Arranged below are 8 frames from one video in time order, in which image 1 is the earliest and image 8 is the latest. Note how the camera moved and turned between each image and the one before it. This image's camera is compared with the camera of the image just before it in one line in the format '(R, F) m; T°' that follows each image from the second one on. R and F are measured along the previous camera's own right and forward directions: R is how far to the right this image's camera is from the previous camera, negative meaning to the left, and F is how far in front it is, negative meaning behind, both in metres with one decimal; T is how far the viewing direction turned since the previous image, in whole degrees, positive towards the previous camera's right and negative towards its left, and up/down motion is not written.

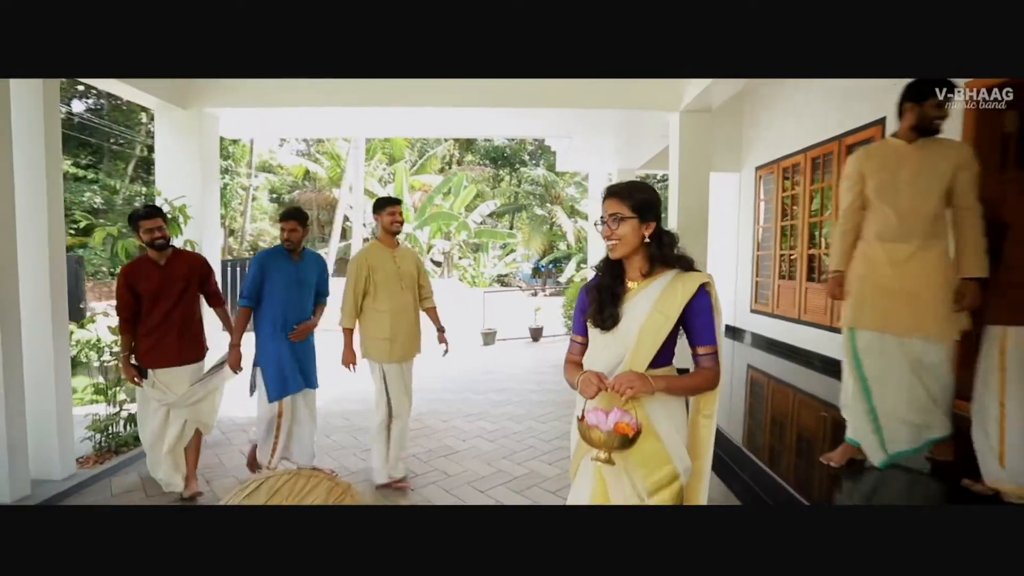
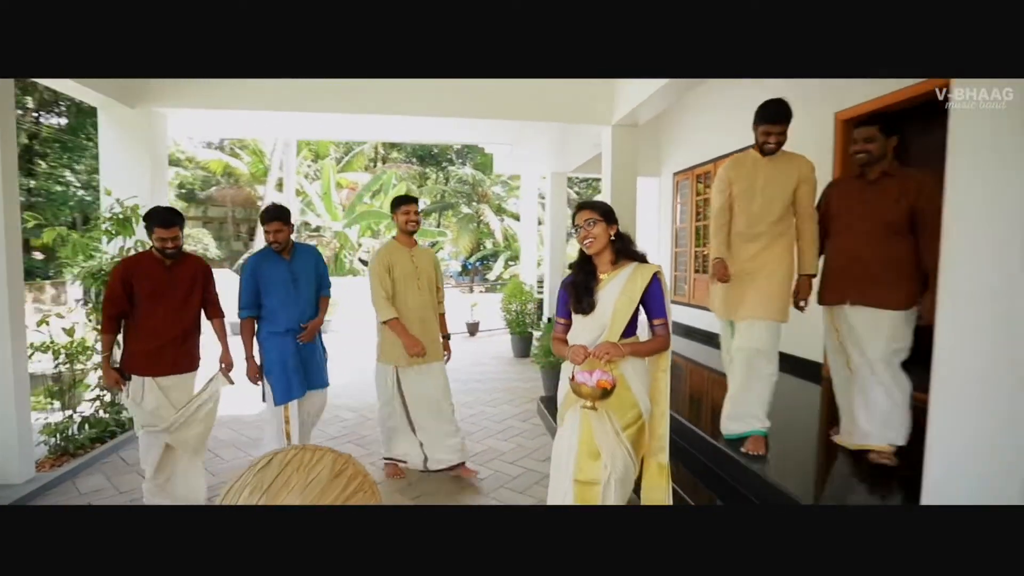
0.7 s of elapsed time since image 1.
(-0.3, -0.4) m; +9°
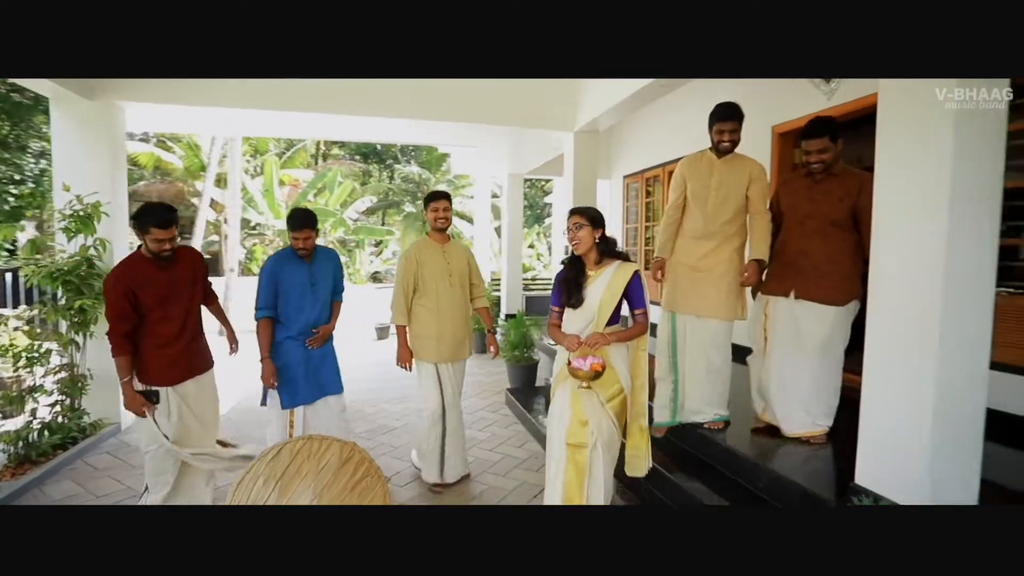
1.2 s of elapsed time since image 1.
(-0.3, -0.2) m; +7°
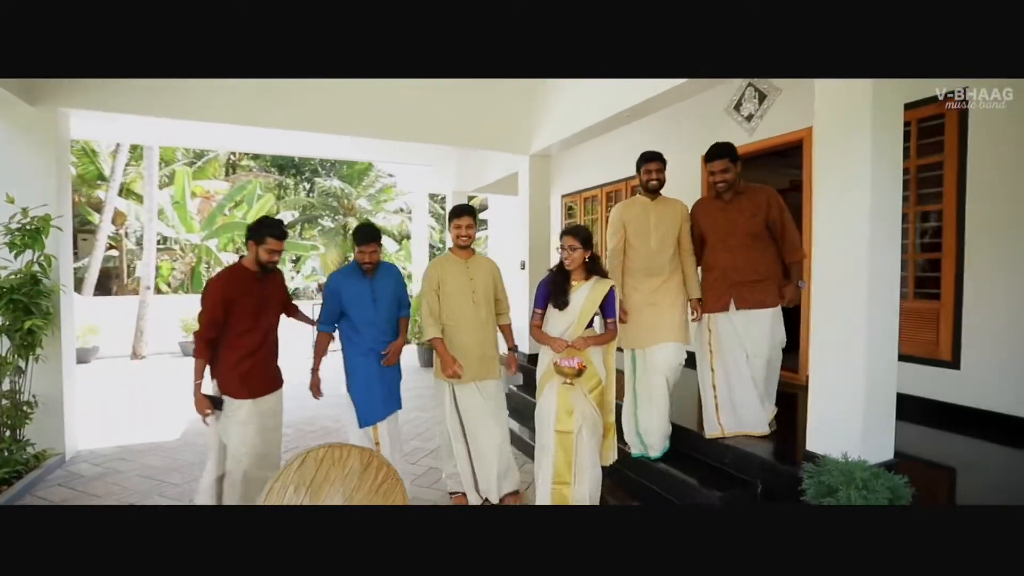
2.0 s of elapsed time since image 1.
(-0.5, -0.2) m; +10°
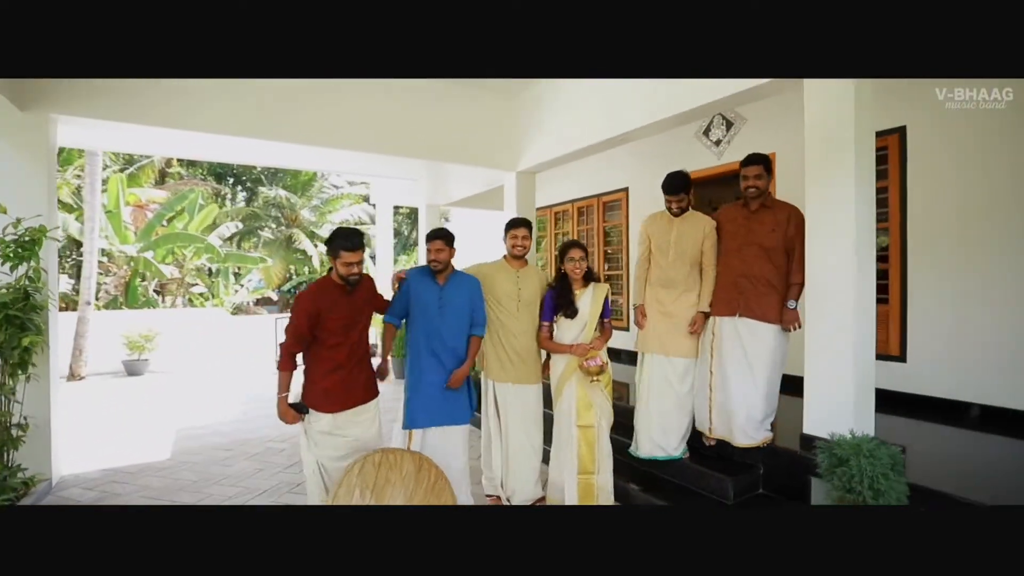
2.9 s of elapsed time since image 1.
(-0.5, -0.2) m; +7°
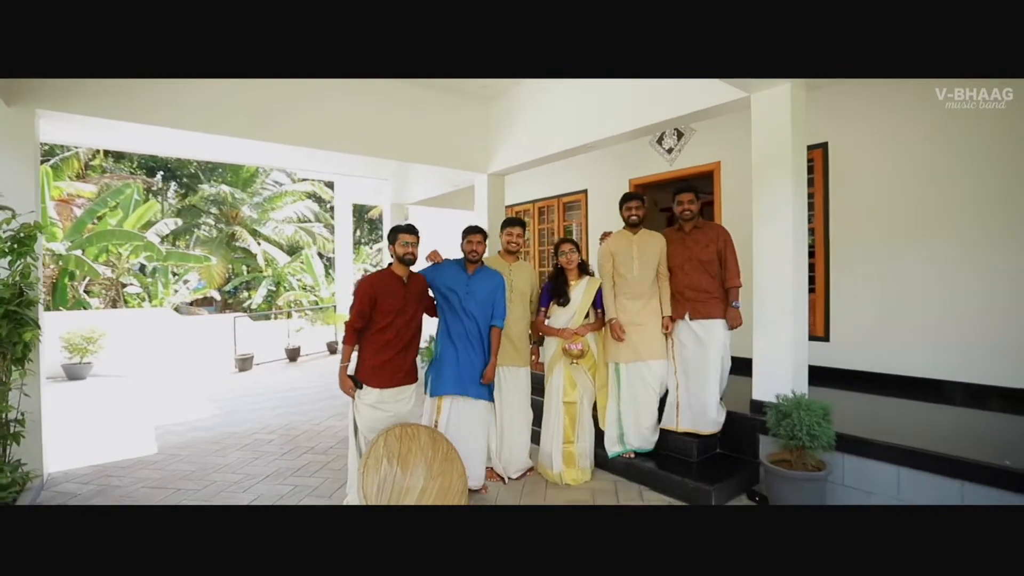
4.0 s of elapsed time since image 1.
(-0.3, -0.3) m; +7°
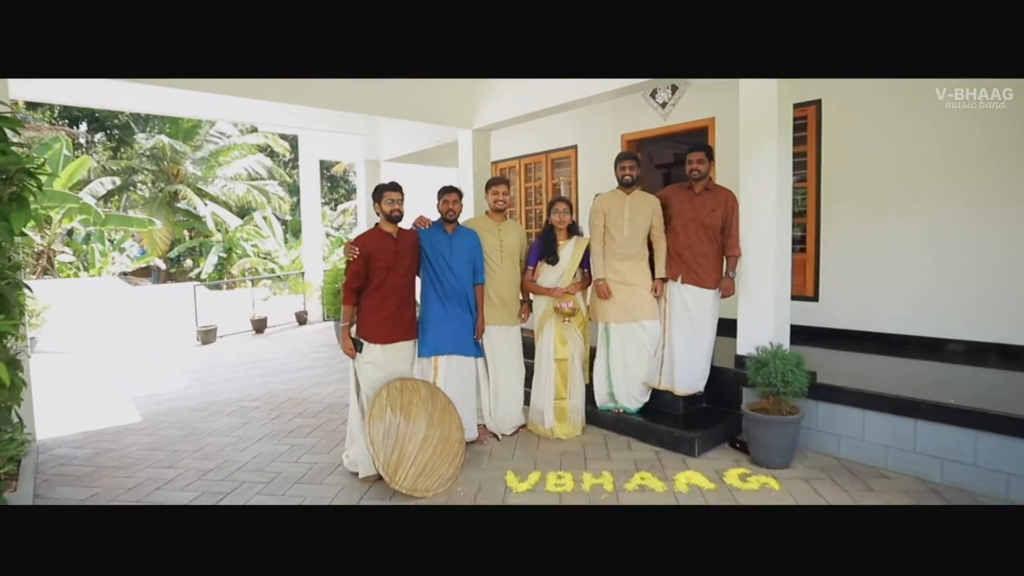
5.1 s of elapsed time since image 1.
(-0.3, -0.1) m; +5°
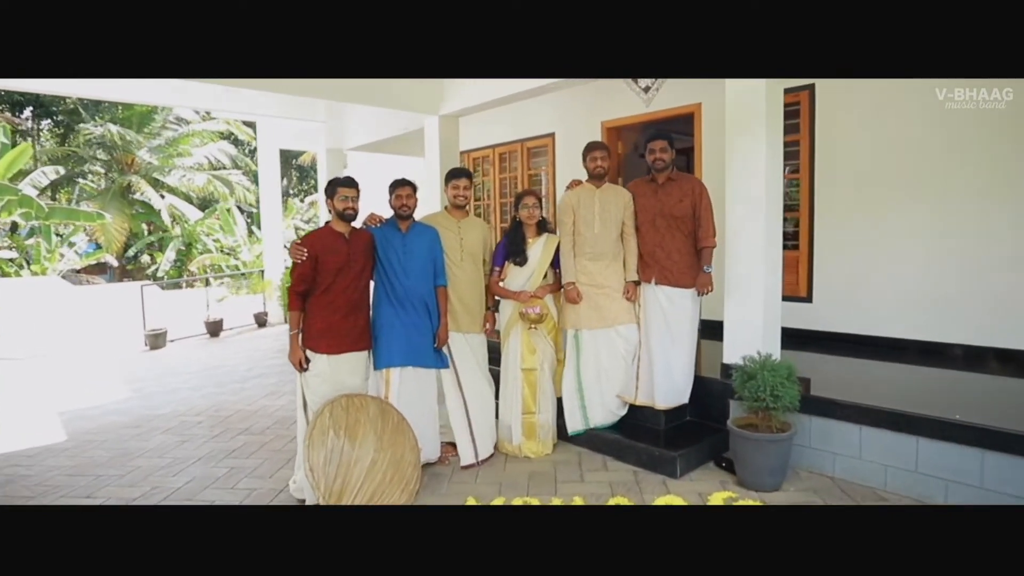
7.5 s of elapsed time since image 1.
(+0.1, +0.4) m; +2°
